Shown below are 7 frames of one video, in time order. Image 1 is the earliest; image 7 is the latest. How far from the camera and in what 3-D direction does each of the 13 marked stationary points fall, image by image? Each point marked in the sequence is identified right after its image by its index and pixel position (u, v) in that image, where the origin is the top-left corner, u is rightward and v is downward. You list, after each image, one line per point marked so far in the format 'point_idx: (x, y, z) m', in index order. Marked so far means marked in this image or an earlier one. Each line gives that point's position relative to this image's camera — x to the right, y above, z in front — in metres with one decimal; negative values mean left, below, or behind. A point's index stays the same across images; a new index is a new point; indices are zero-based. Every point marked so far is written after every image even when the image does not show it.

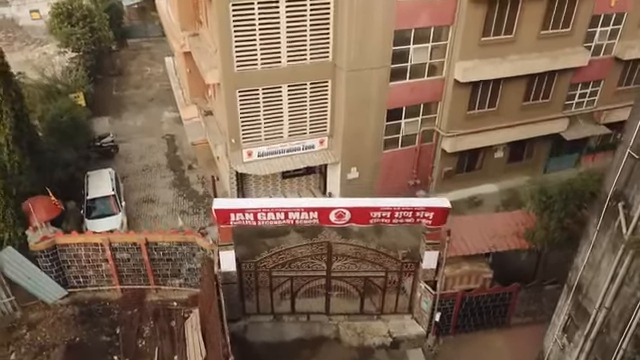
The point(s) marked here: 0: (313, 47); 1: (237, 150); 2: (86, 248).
0: (-0.2, +4.3, +16.2) m
1: (-2.8, +1.0, +17.3) m
2: (-6.6, -1.9, +14.4) m
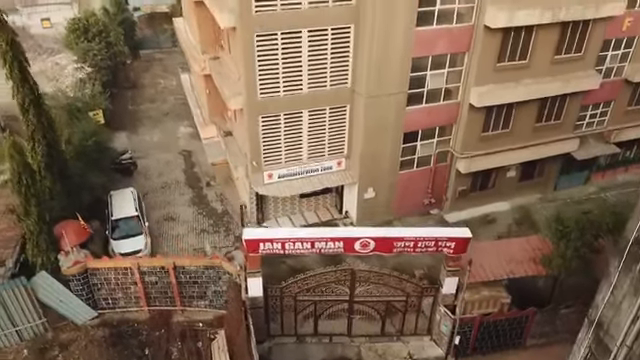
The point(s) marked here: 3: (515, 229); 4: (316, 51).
0: (+0.4, +3.5, +16.6) m
1: (-2.2, +0.3, +17.7) m
2: (-6.0, -2.7, +14.8) m
3: (+7.7, -1.9, +19.8) m
4: (-0.1, +4.1, +15.9) m
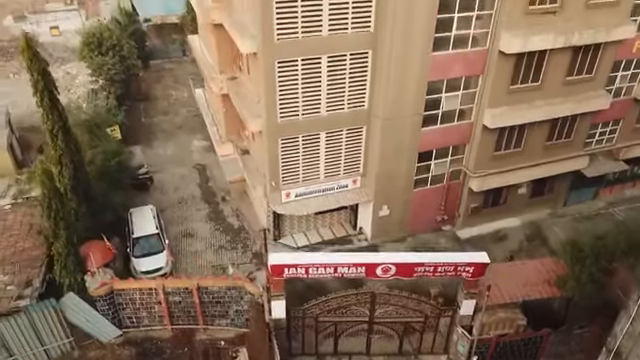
0: (+1.0, +2.8, +17.0) m
1: (-1.6, -0.4, +18.1) m
2: (-5.4, -3.4, +15.3) m
3: (+8.3, -2.6, +20.2) m
4: (+0.5, +3.4, +16.3) m
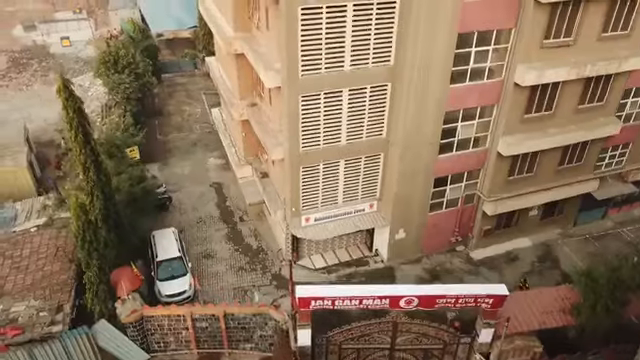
0: (+1.7, +1.9, +17.5) m
1: (-0.9, -1.4, +18.7) m
2: (-4.7, -4.3, +15.8) m
3: (+9.0, -3.5, +20.8) m
4: (+1.2, +2.5, +16.9) m
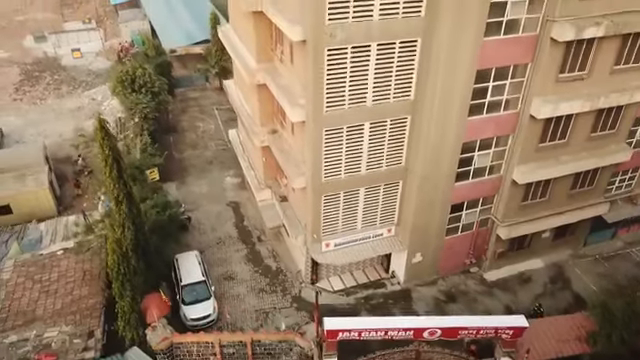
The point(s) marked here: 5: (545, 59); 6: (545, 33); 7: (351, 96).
0: (+2.5, +0.9, +18.1) m
1: (-0.1, -2.4, +19.2) m
2: (-3.9, -5.3, +16.4) m
3: (+9.7, -4.5, +21.3) m
4: (+1.9, +1.4, +17.4) m
5: (+7.3, +4.0, +16.5) m
6: (+7.2, +4.7, +16.1) m
7: (+1.0, +2.7, +16.2) m
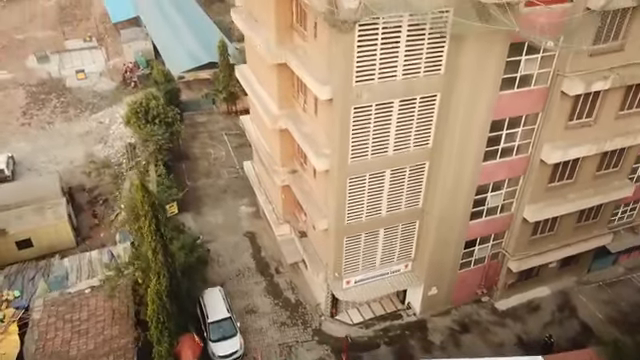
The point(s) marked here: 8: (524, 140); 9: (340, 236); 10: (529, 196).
0: (+3.3, -0.7, +19.0) m
1: (+0.7, -4.0, +20.1) m
2: (-3.0, -7.0, +17.2) m
3: (+10.5, -6.0, +22.4) m
4: (+2.7, -0.1, +18.3) m
5: (+8.1, +2.5, +17.5) m
6: (+8.0, +3.2, +17.1) m
7: (+1.8, +1.1, +17.1) m
8: (+7.5, +1.5, +18.6) m
9: (+0.7, -2.1, +18.9) m
10: (+8.1, -0.6, +19.7) m
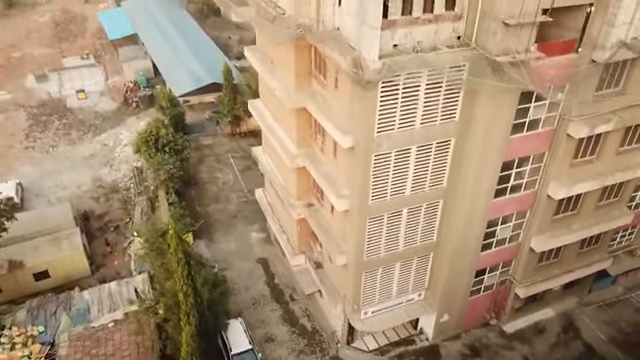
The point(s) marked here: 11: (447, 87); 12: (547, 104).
0: (+4.0, -2.1, +20.0) m
1: (+1.5, -5.4, +21.0) m
2: (-2.1, -8.5, +18.0) m
3: (+11.3, -7.3, +23.5) m
4: (+3.5, -1.6, +19.3) m
5: (+8.9, +1.1, +18.6) m
6: (+8.7, +1.9, +18.2) m
7: (+2.6, -0.3, +18.0) m
8: (+8.2, +0.1, +19.6) m
9: (+1.5, -3.6, +19.8) m
10: (+8.8, -2.0, +20.8) m
11: (+4.1, +3.0, +16.2) m
12: (+7.9, +2.7, +17.7) m
